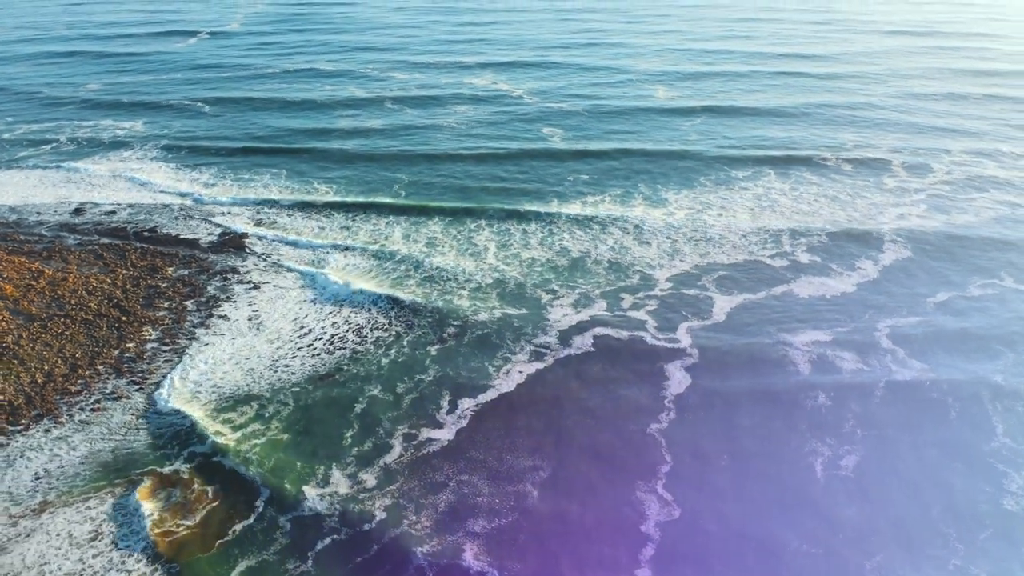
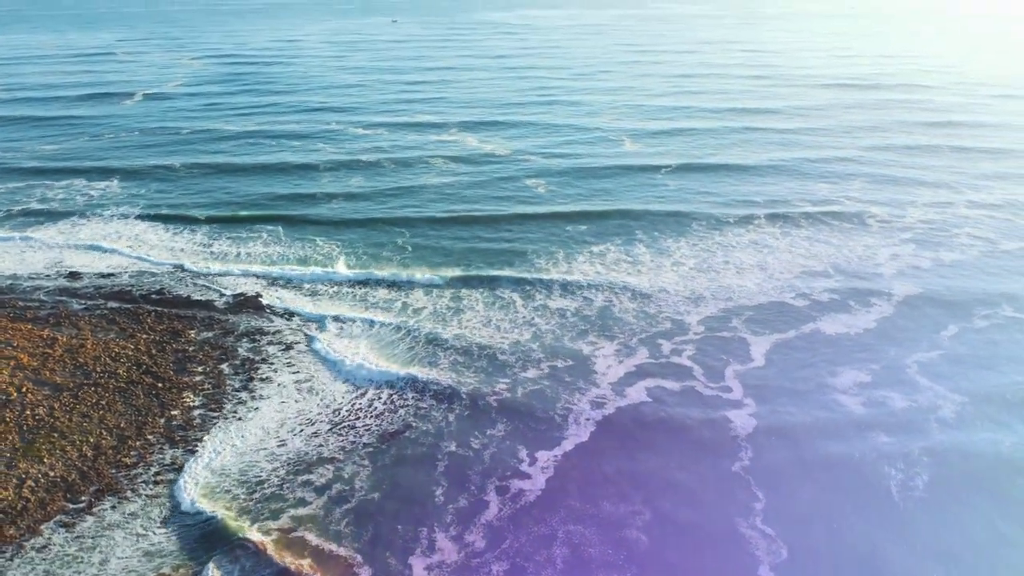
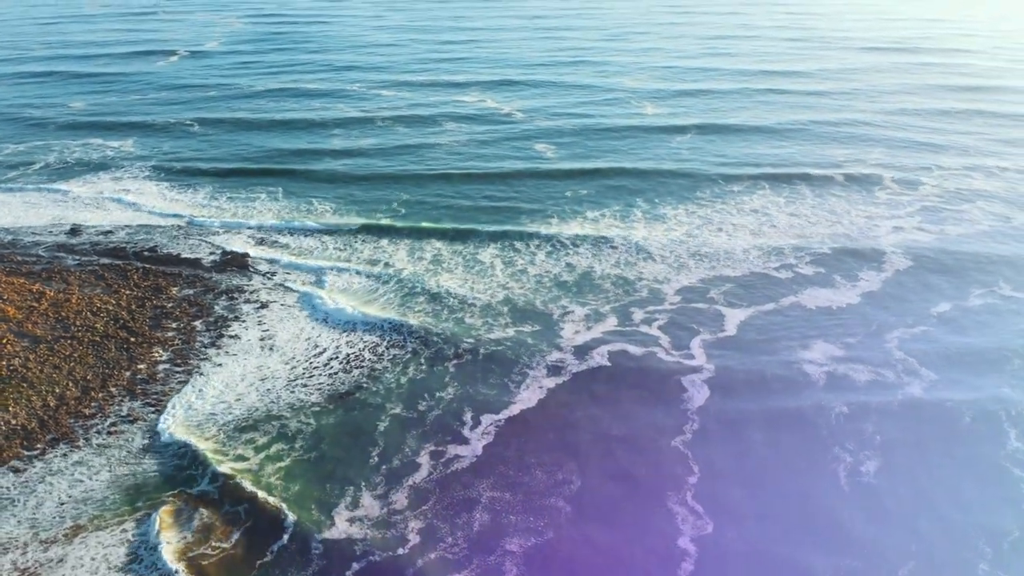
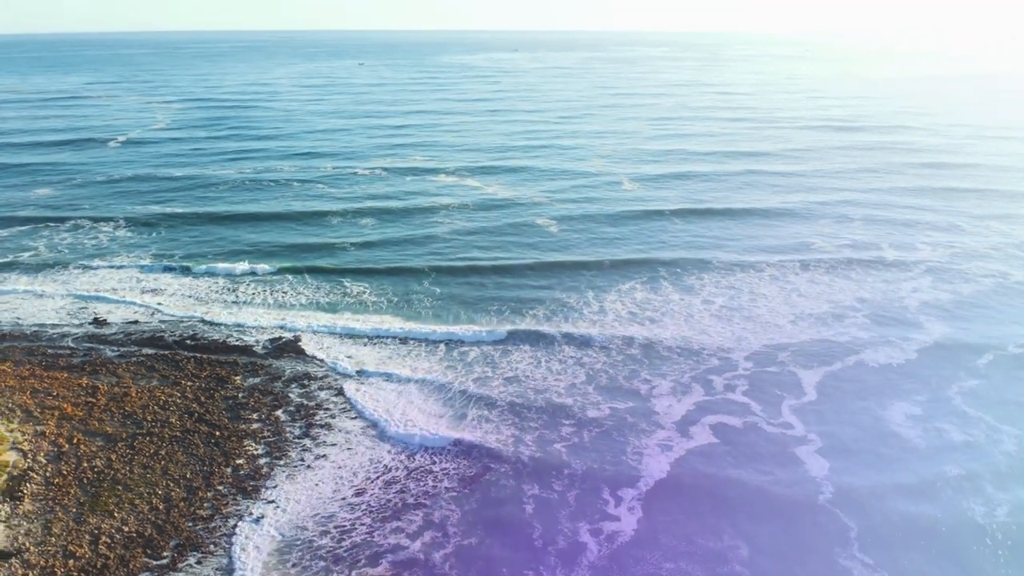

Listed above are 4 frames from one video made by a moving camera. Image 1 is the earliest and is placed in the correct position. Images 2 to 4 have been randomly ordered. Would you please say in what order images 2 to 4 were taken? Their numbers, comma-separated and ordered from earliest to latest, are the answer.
3, 2, 4
